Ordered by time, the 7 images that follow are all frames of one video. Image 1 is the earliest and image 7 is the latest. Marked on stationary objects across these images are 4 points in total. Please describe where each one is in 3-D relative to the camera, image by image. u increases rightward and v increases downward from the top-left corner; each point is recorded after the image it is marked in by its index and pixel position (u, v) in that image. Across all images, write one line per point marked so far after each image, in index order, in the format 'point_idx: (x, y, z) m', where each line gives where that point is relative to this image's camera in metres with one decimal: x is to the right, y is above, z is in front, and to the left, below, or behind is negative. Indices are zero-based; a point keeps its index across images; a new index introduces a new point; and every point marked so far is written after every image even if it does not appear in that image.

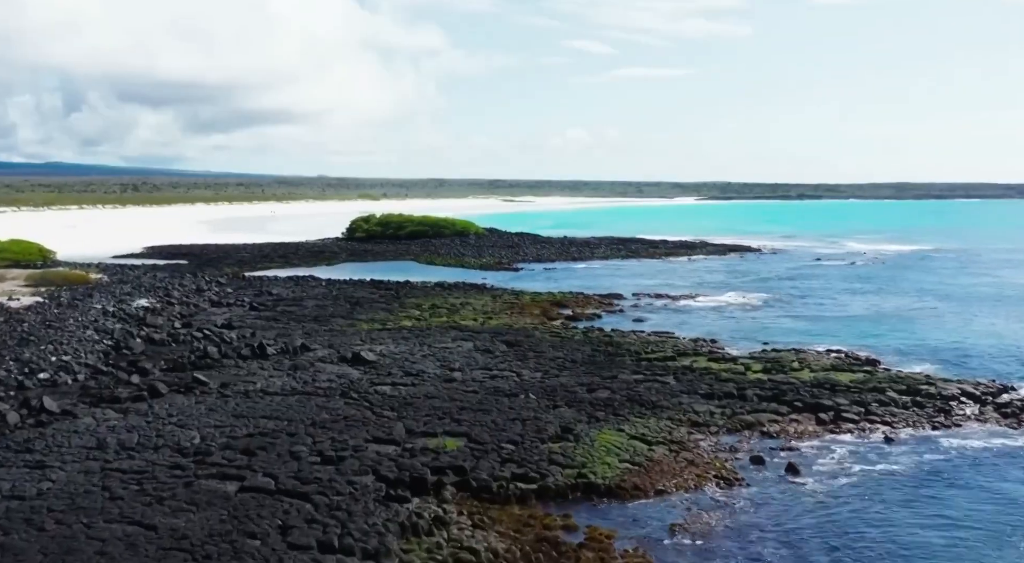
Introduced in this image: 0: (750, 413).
0: (+4.6, -2.5, +18.7) m
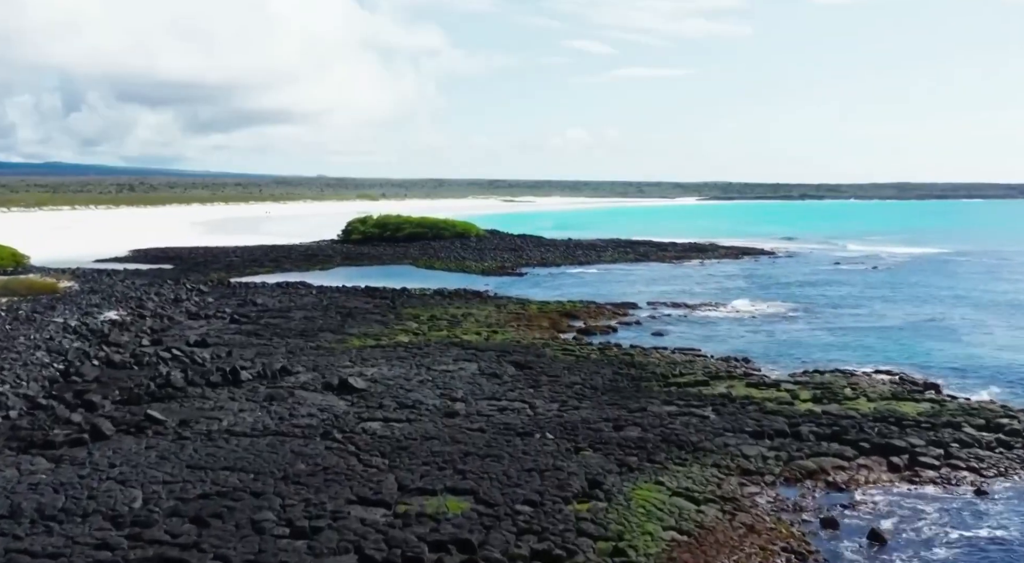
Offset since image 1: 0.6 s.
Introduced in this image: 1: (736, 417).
0: (+4.8, -2.8, +15.7) m
1: (+4.1, -2.5, +17.5) m
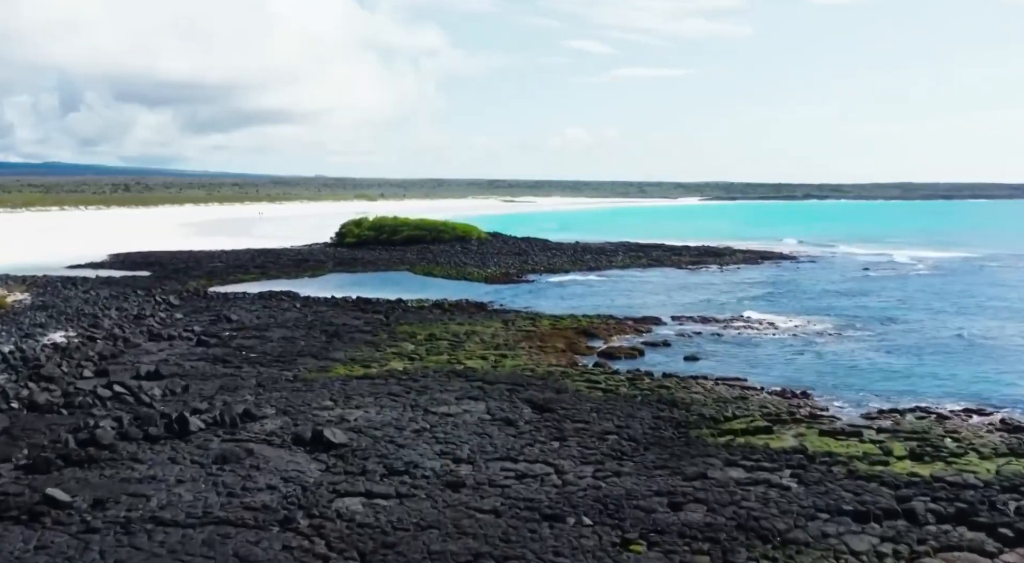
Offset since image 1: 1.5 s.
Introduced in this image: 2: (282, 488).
0: (+5.1, -3.3, +11.6) m
1: (+4.4, -2.9, +13.5) m
2: (-3.1, -2.8, +13.0) m
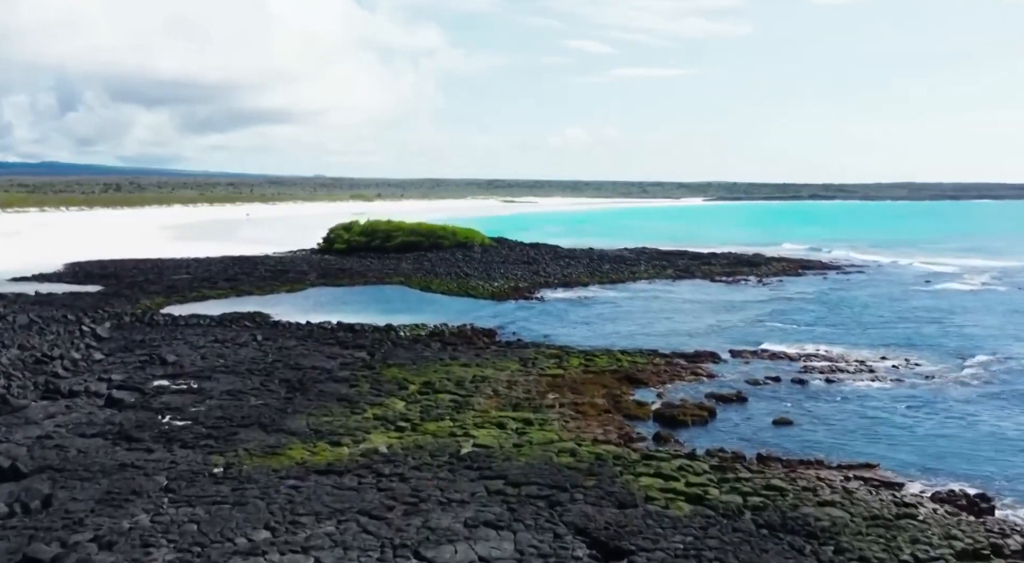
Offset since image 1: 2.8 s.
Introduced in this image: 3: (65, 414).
0: (+5.7, -4.0, +4.7) m
1: (+4.9, -3.6, +6.5) m
2: (-2.5, -3.5, +6.0) m
3: (-8.2, -2.4, +17.8) m
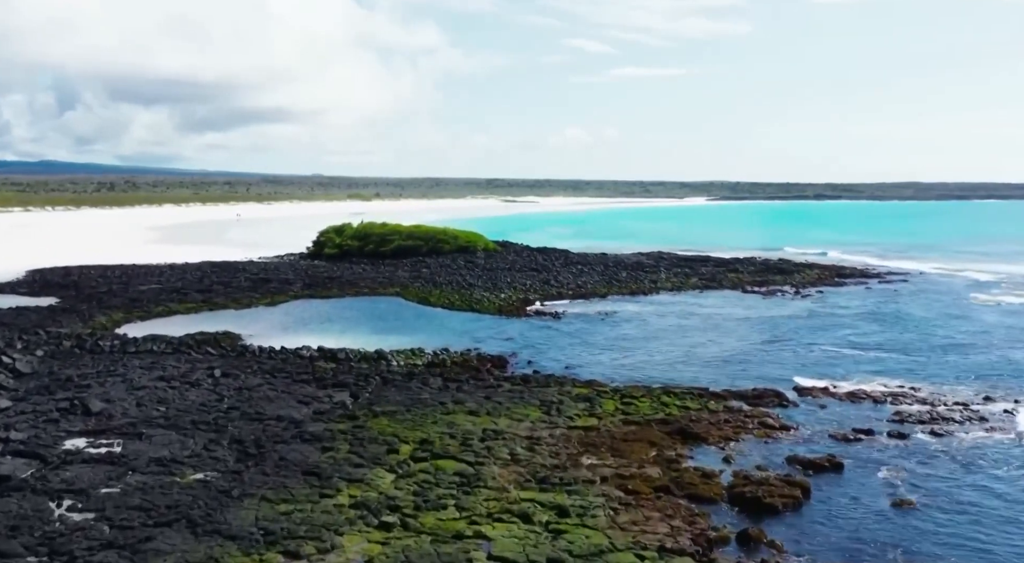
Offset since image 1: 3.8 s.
0: (+6.1, -4.5, -0.3) m
1: (+5.3, -4.1, +1.5) m
2: (-2.1, -4.0, +1.0) m
3: (-7.8, -2.9, +12.8) m
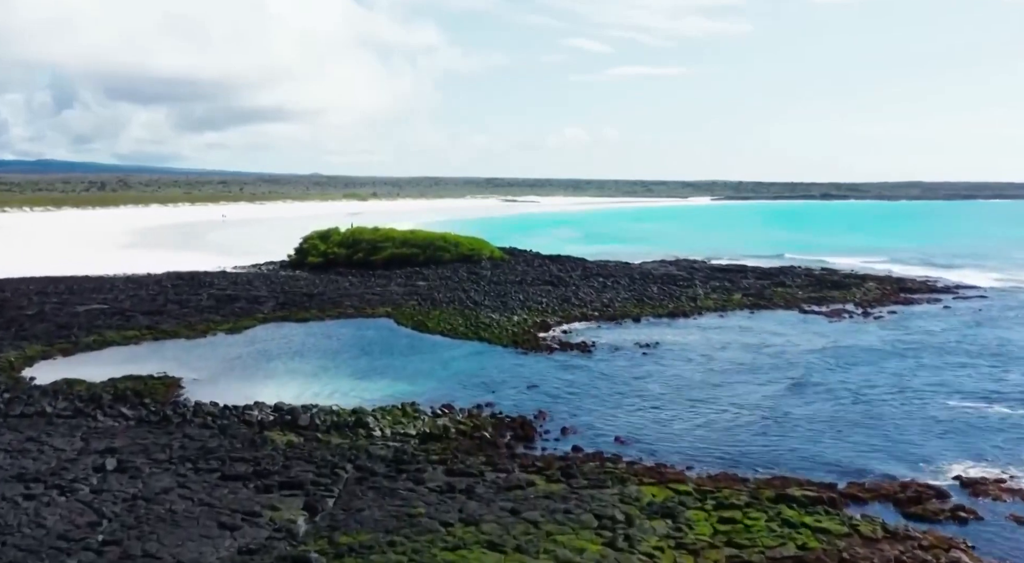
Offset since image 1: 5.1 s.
0: (+6.6, -5.2, -7.3) m
1: (+5.9, -4.8, -5.4) m
2: (-1.6, -4.7, -6.0) m
3: (-7.3, -3.6, +5.9) m
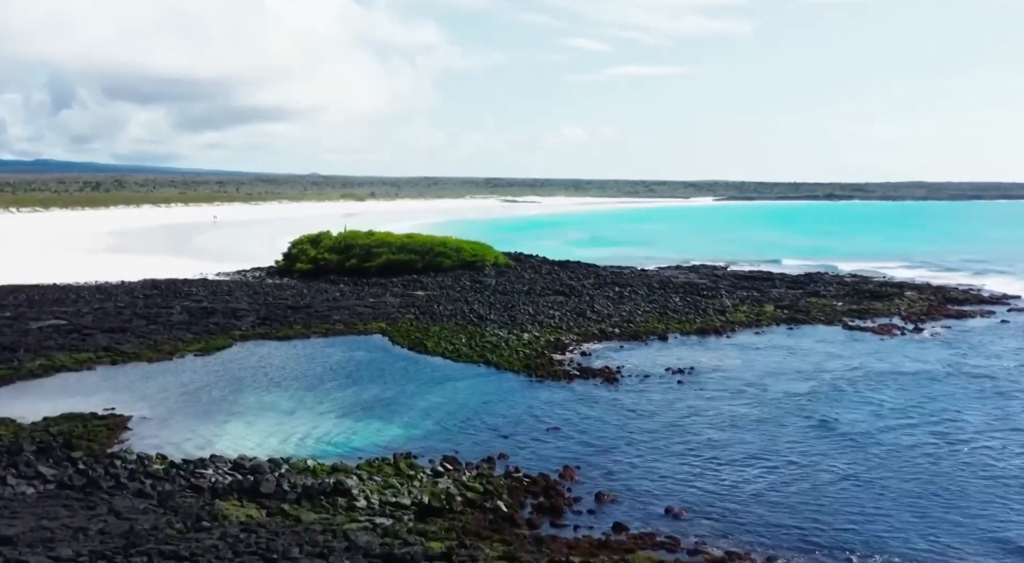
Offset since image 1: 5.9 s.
0: (+7.0, -5.6, -11.2) m
1: (+6.2, -5.2, -9.3) m
2: (-1.2, -5.1, -9.9) m
3: (-7.0, -4.0, +2.0) m
